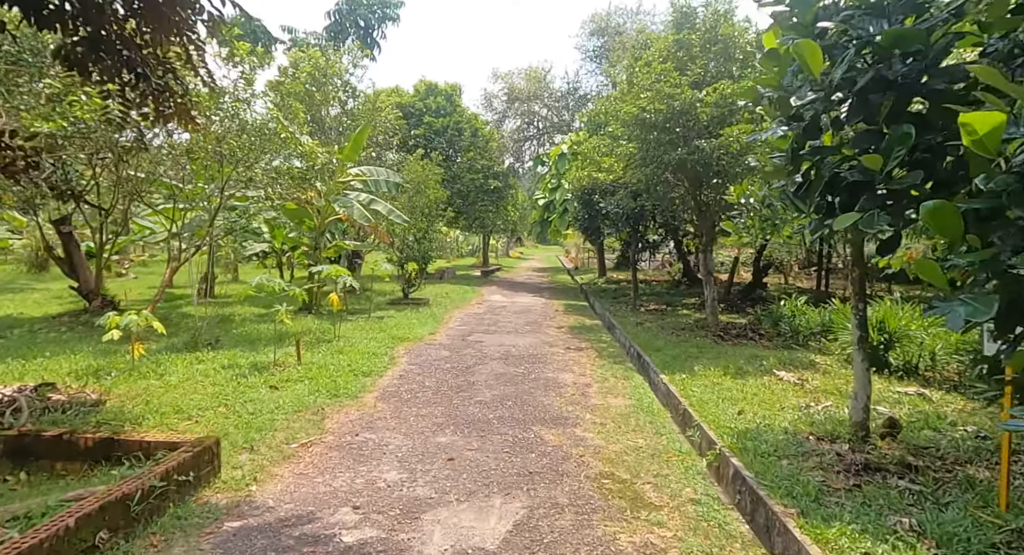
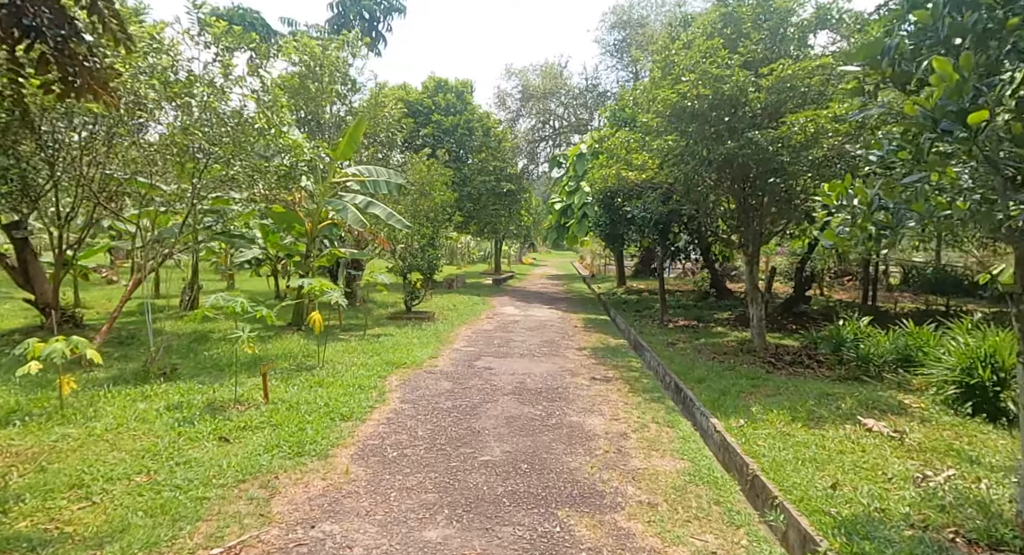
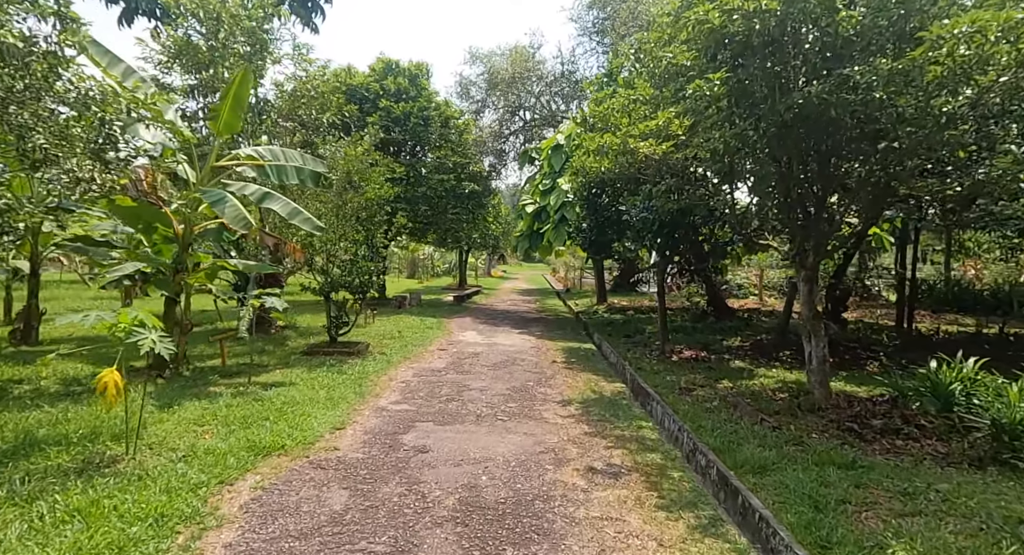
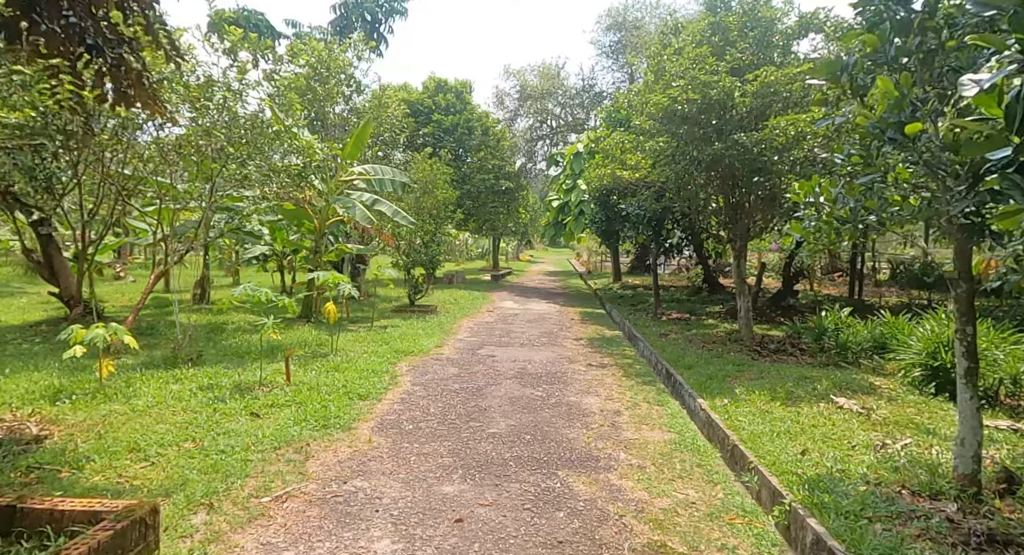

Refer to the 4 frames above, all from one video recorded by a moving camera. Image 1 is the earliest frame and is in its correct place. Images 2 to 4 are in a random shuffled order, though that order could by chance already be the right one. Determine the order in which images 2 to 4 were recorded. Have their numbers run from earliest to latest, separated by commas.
4, 2, 3
